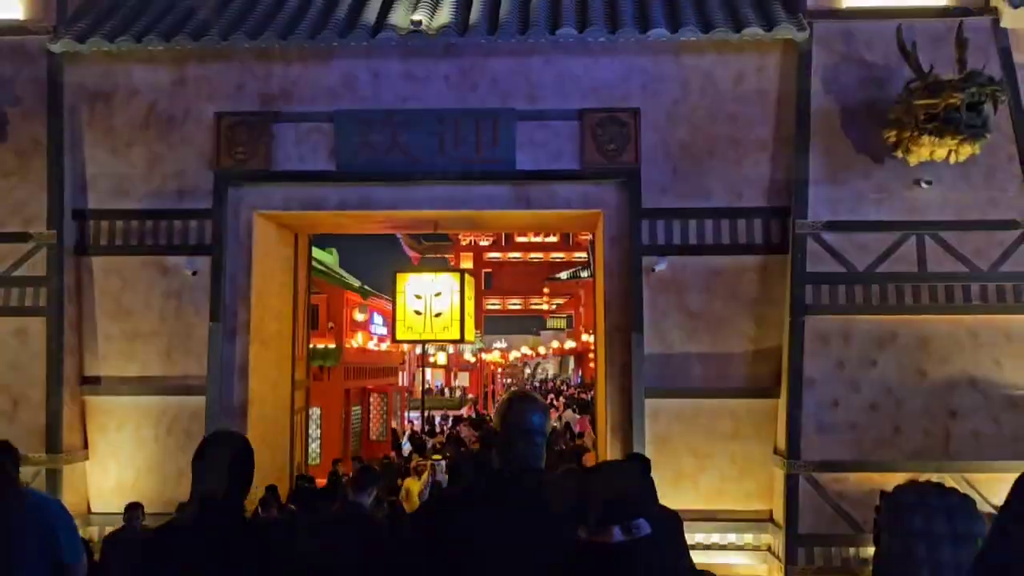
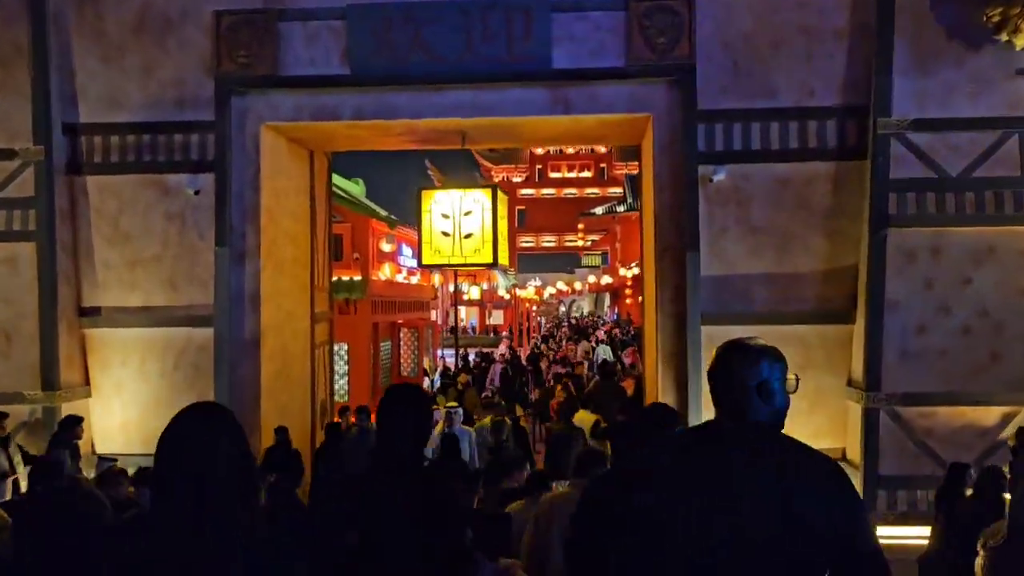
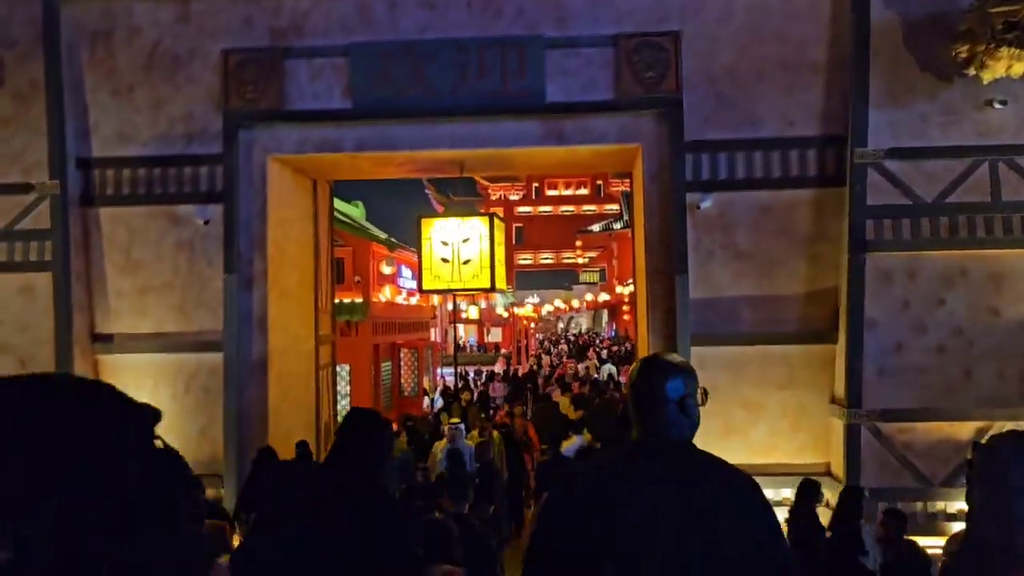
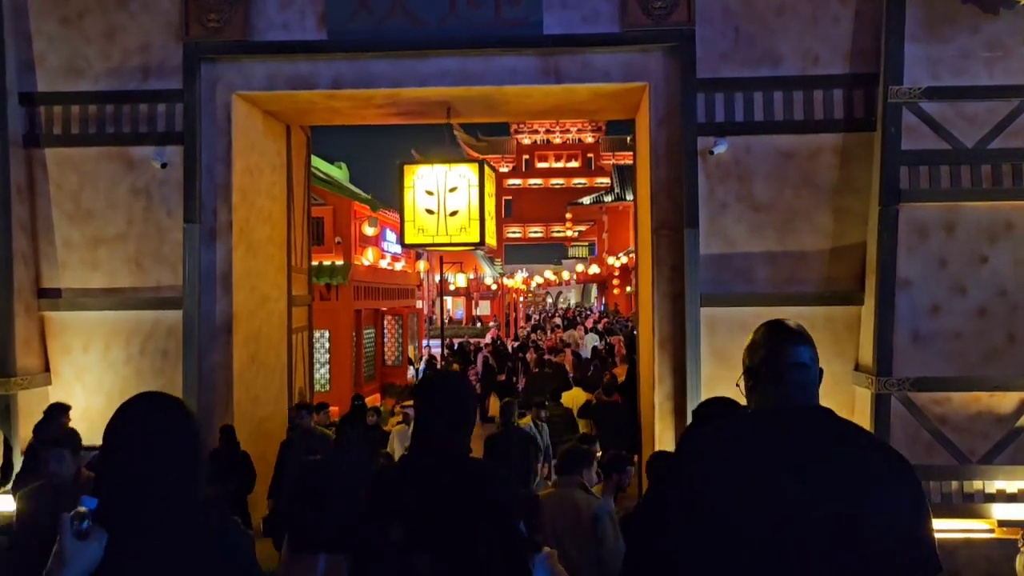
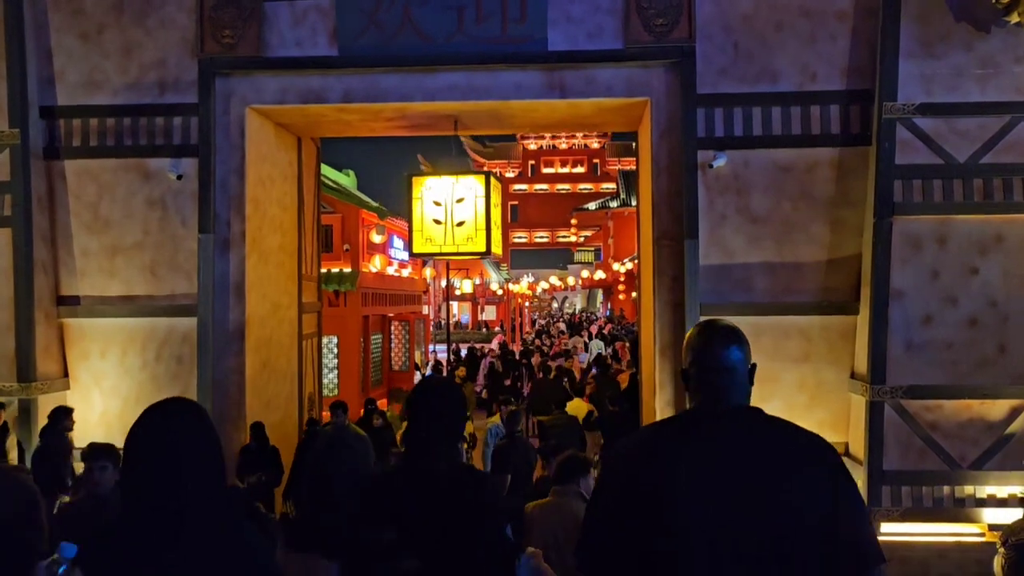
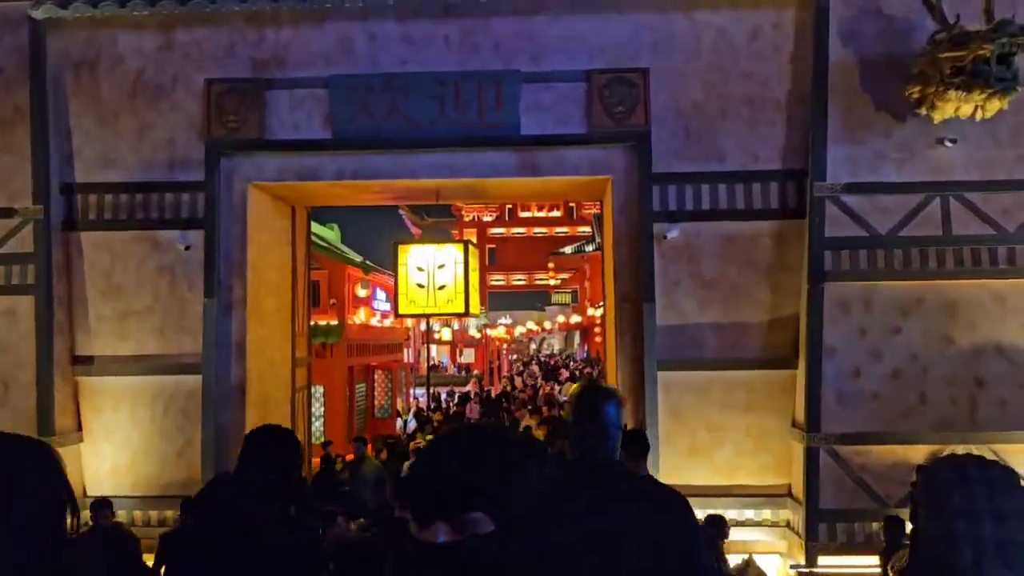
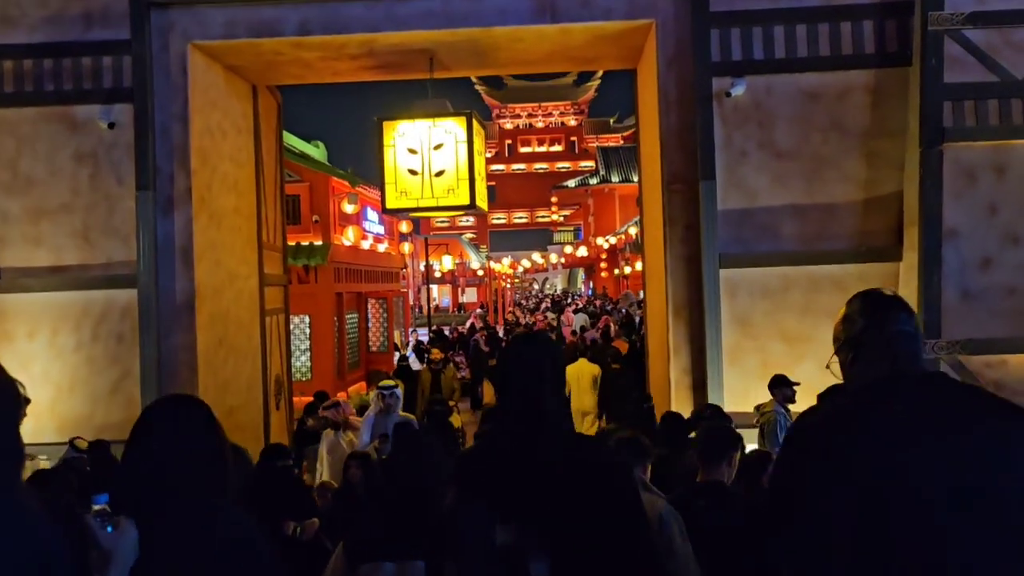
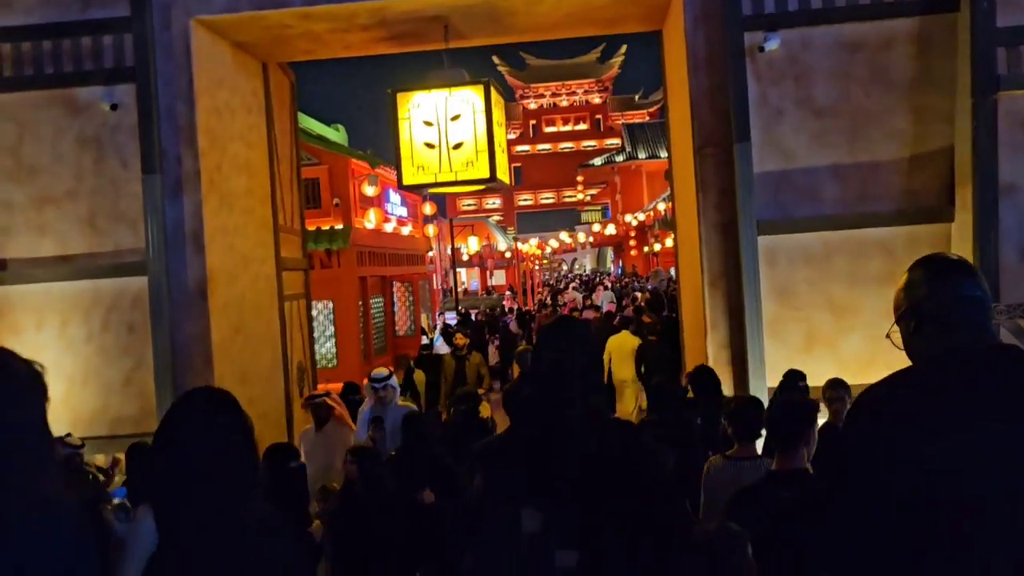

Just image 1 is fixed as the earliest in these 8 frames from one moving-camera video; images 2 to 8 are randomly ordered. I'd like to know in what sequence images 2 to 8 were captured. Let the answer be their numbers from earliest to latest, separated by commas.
6, 3, 2, 5, 4, 7, 8
